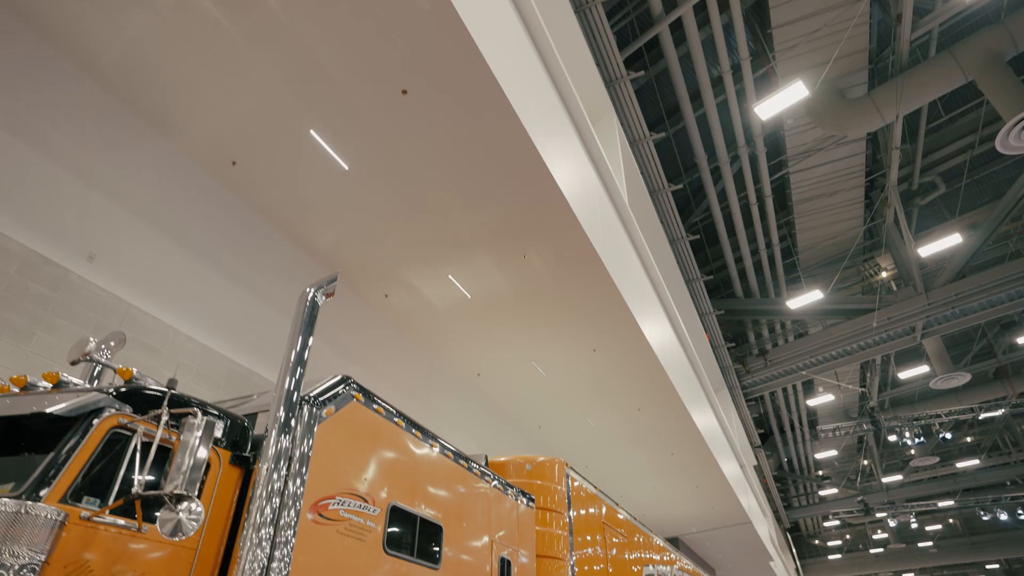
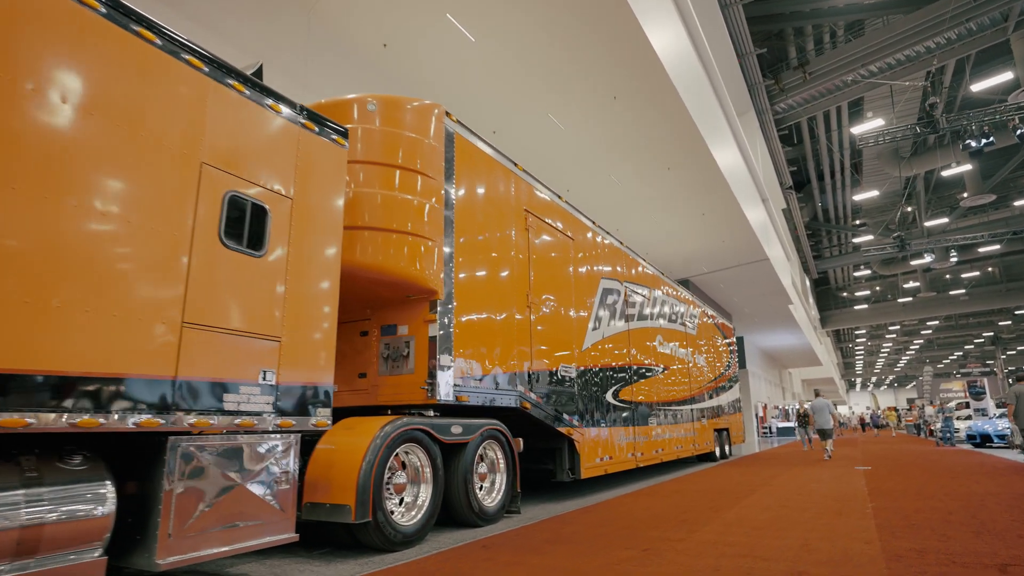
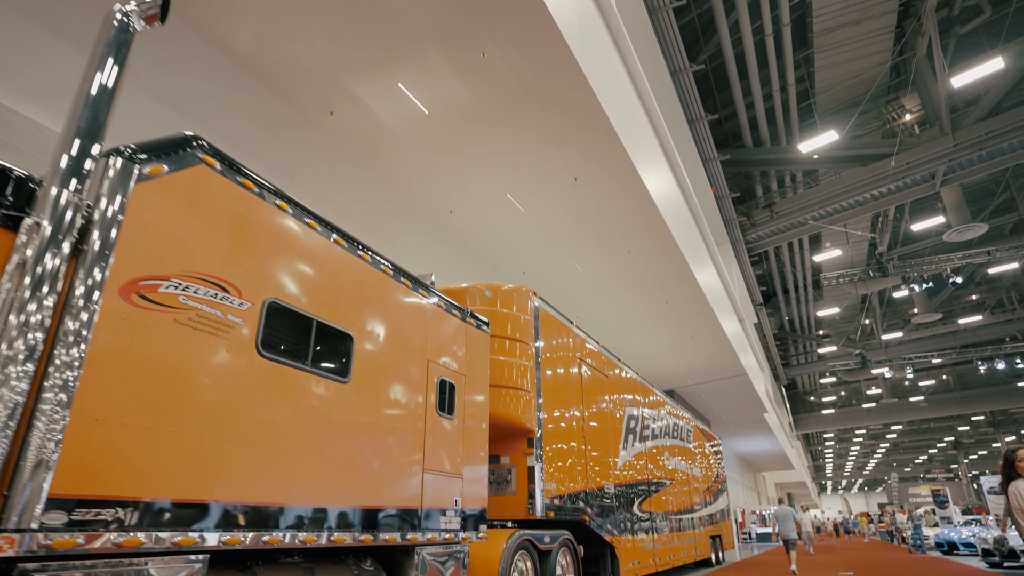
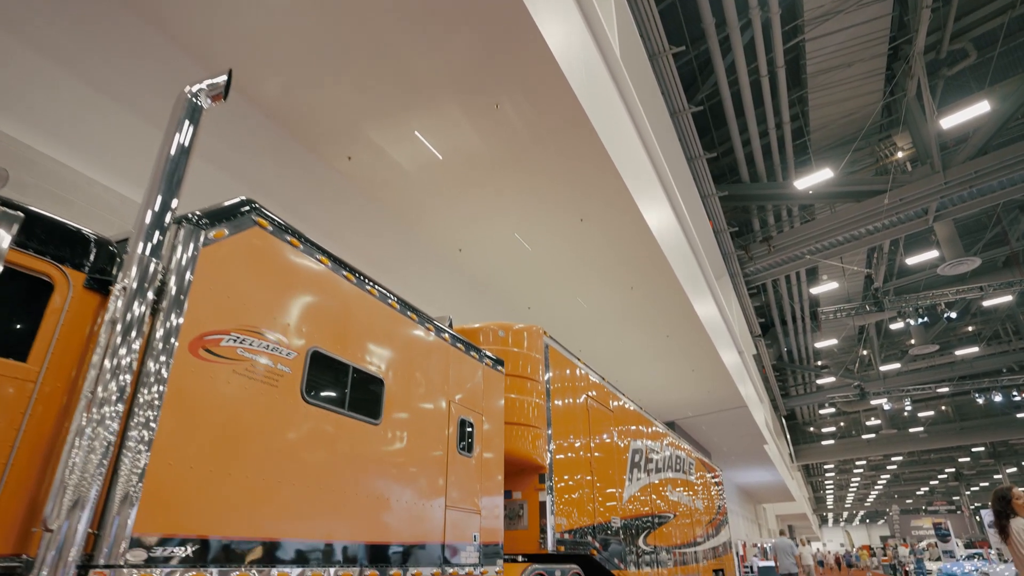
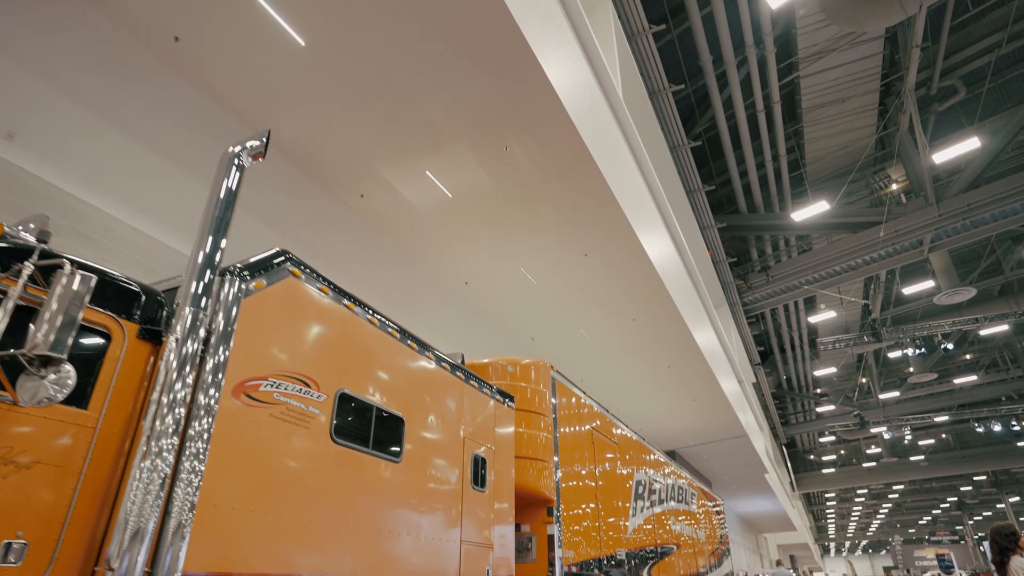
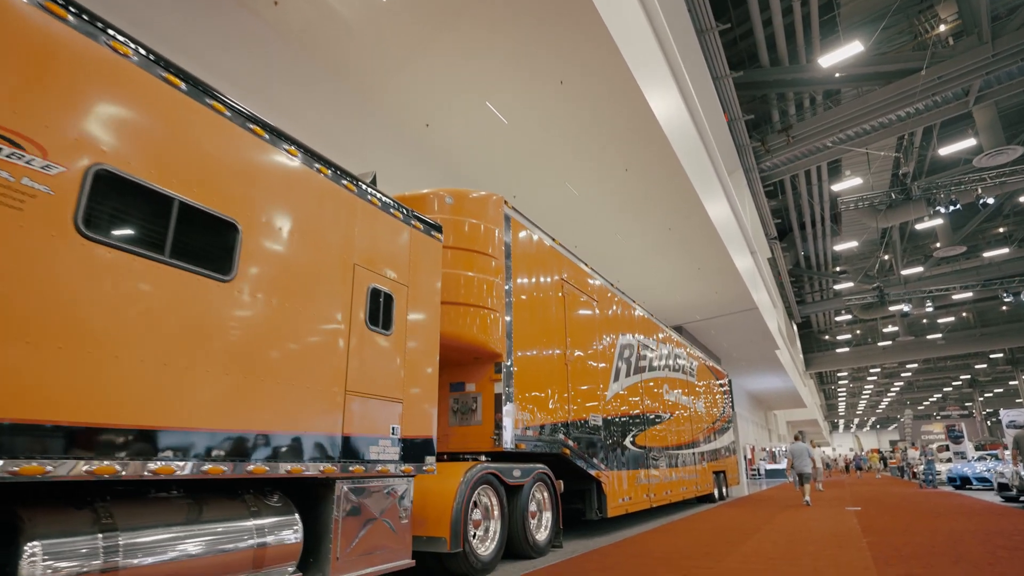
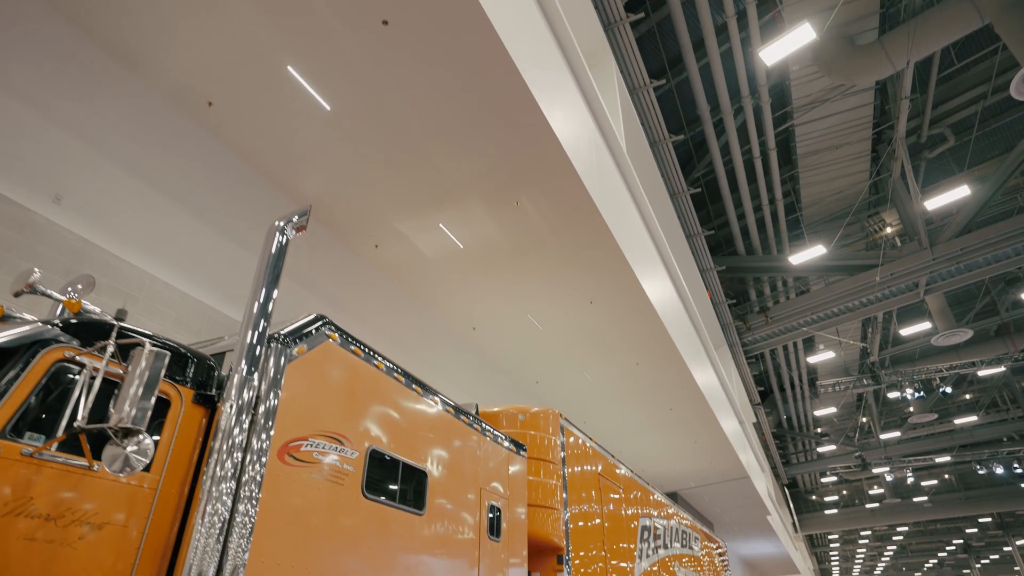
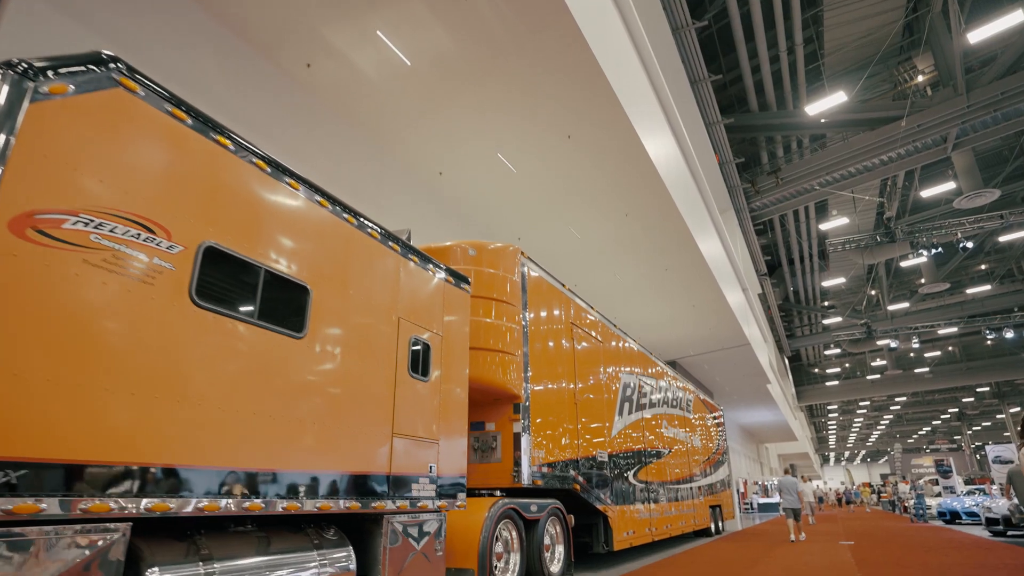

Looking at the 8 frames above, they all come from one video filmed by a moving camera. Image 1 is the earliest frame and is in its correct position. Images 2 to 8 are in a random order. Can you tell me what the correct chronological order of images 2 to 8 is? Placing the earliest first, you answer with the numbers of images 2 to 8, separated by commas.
7, 5, 4, 3, 8, 6, 2
